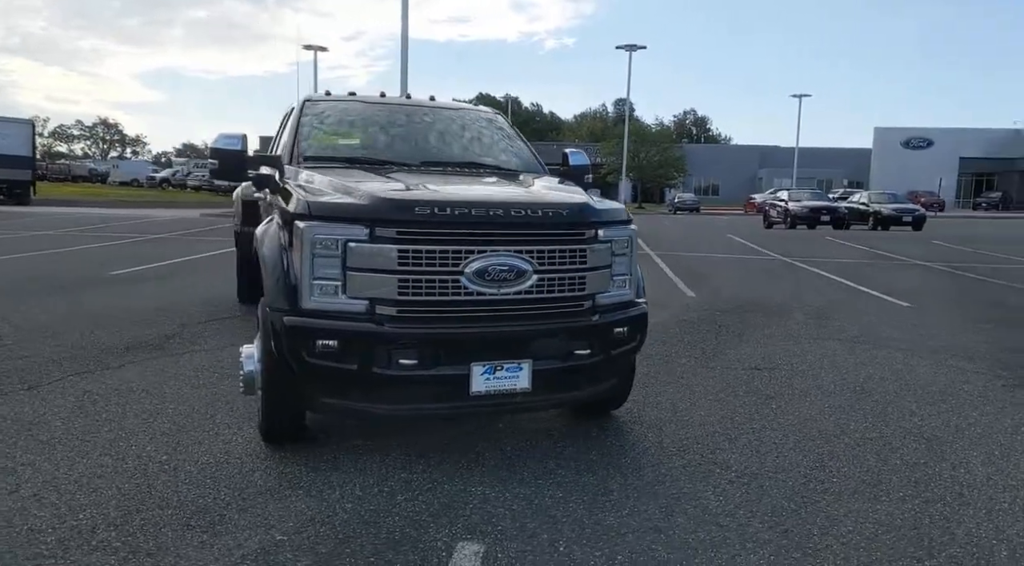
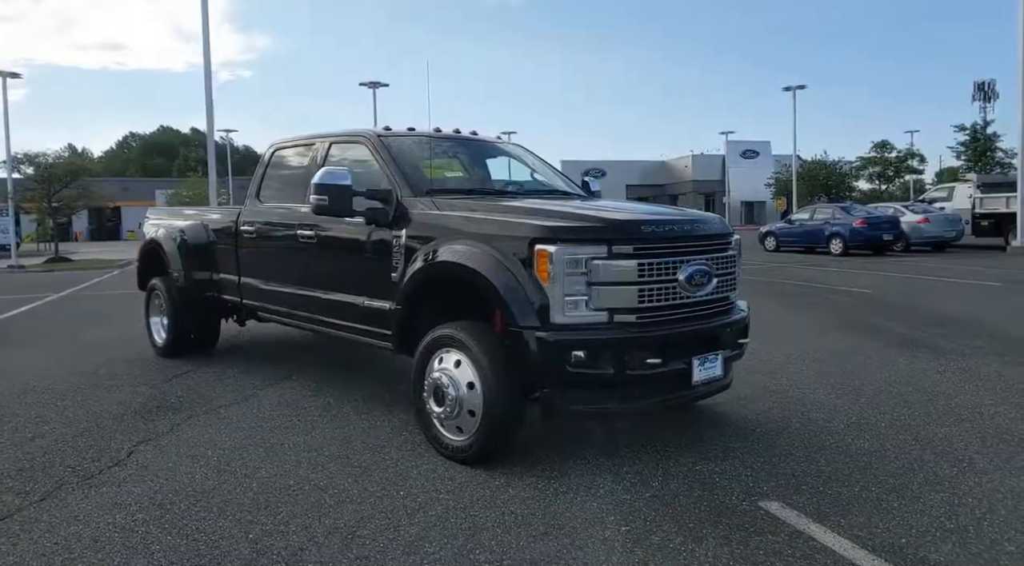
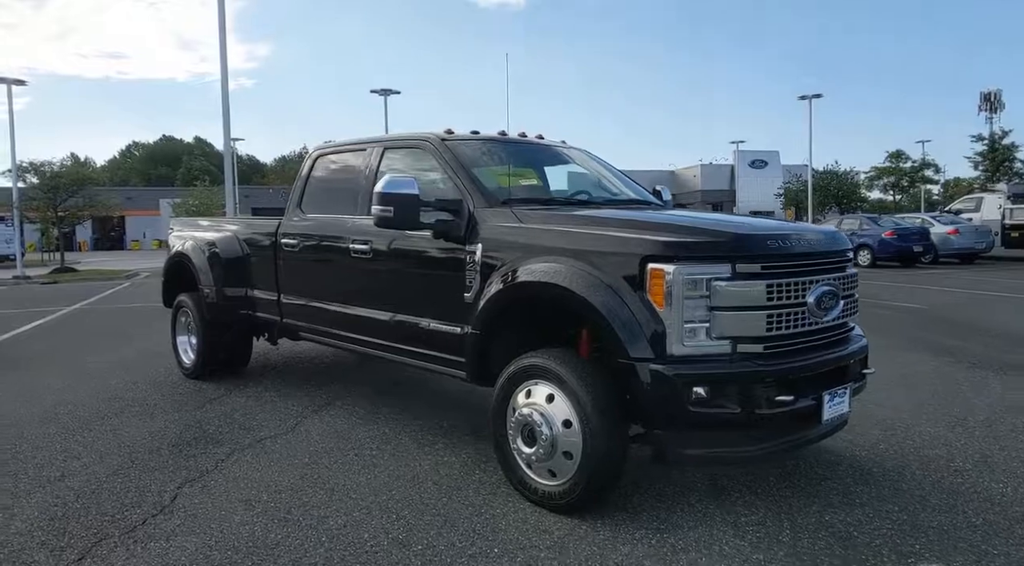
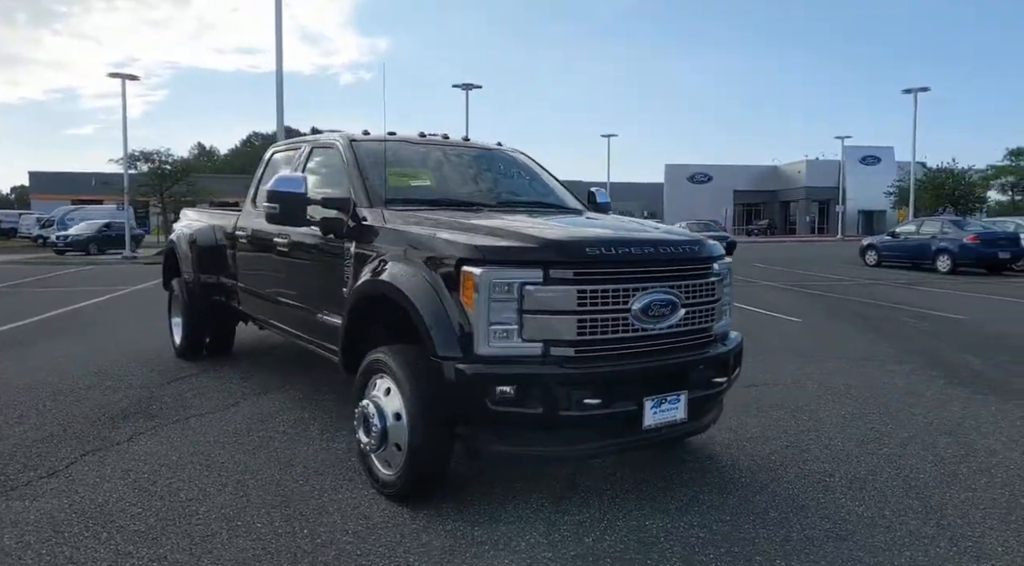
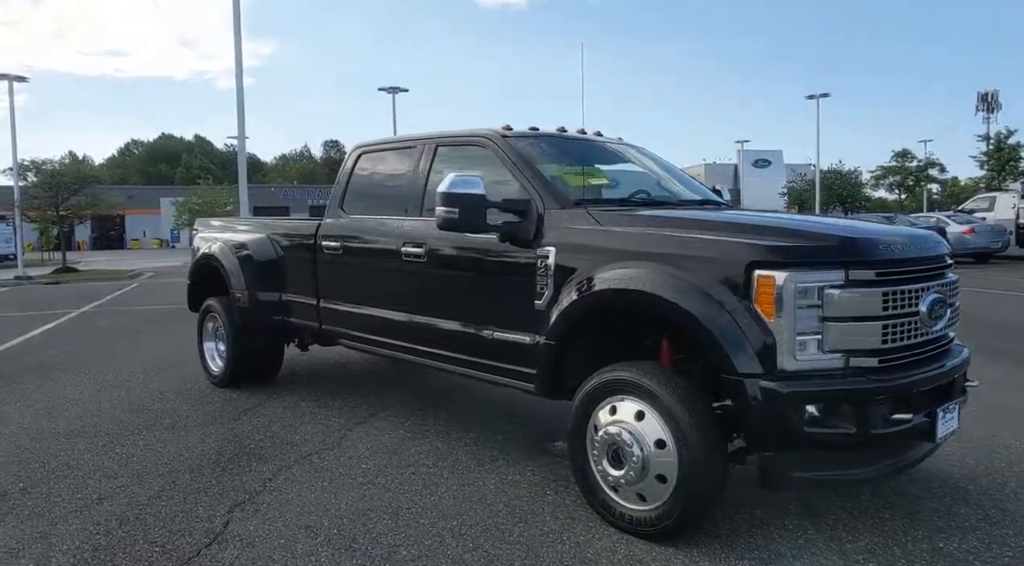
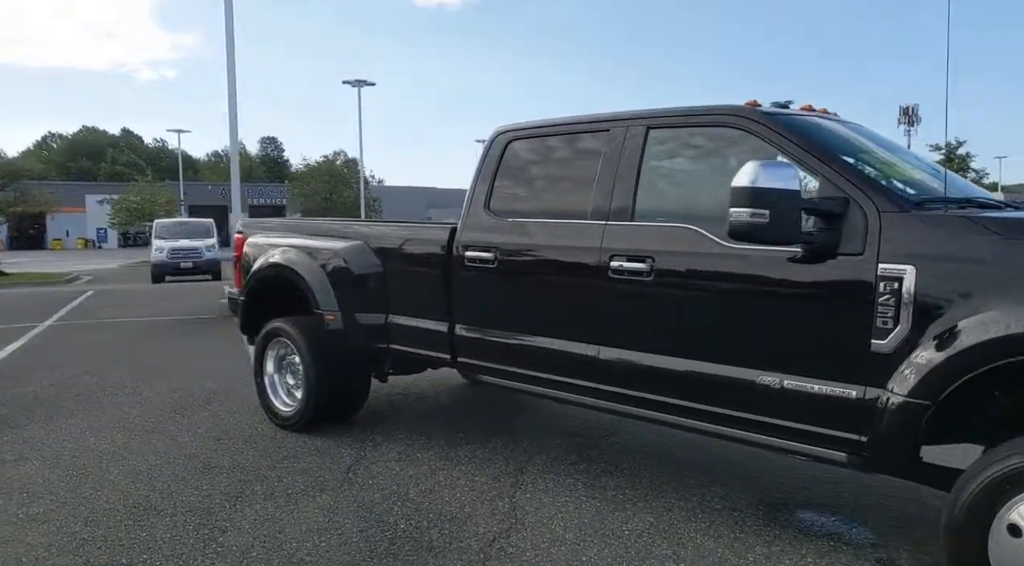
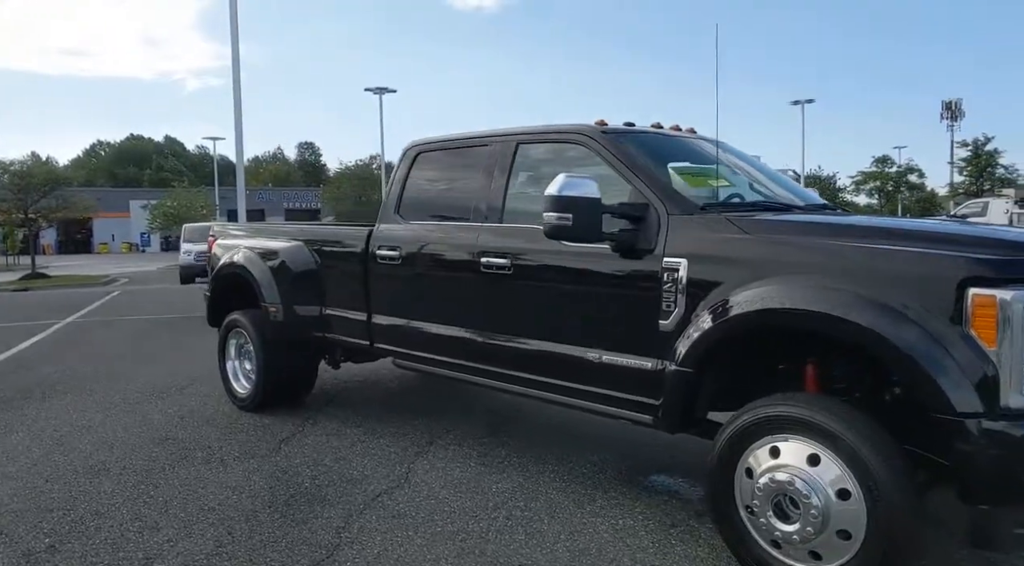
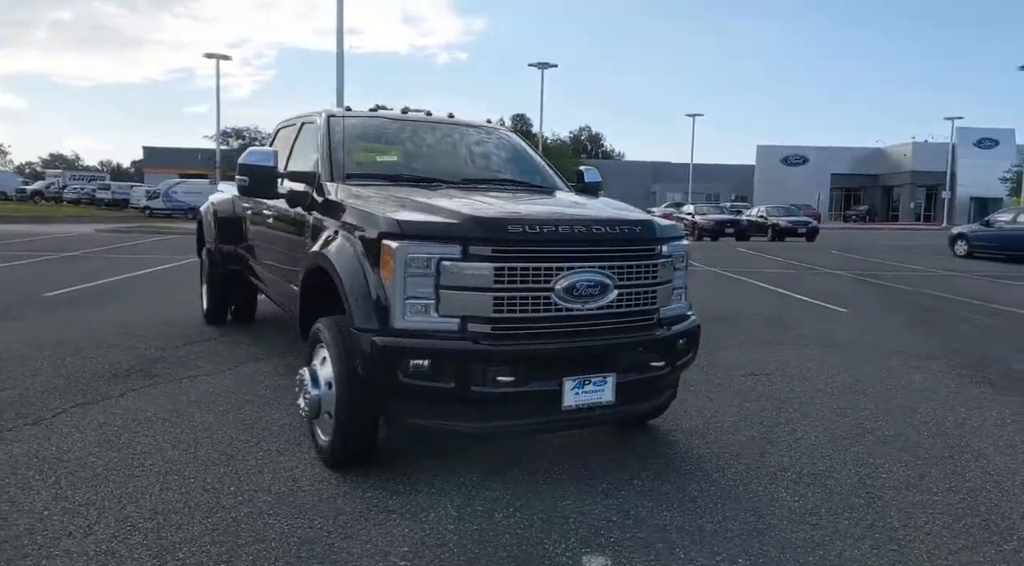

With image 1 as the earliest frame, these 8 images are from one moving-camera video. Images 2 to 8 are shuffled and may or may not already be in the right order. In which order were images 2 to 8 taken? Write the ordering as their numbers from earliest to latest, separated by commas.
8, 4, 2, 3, 5, 7, 6
